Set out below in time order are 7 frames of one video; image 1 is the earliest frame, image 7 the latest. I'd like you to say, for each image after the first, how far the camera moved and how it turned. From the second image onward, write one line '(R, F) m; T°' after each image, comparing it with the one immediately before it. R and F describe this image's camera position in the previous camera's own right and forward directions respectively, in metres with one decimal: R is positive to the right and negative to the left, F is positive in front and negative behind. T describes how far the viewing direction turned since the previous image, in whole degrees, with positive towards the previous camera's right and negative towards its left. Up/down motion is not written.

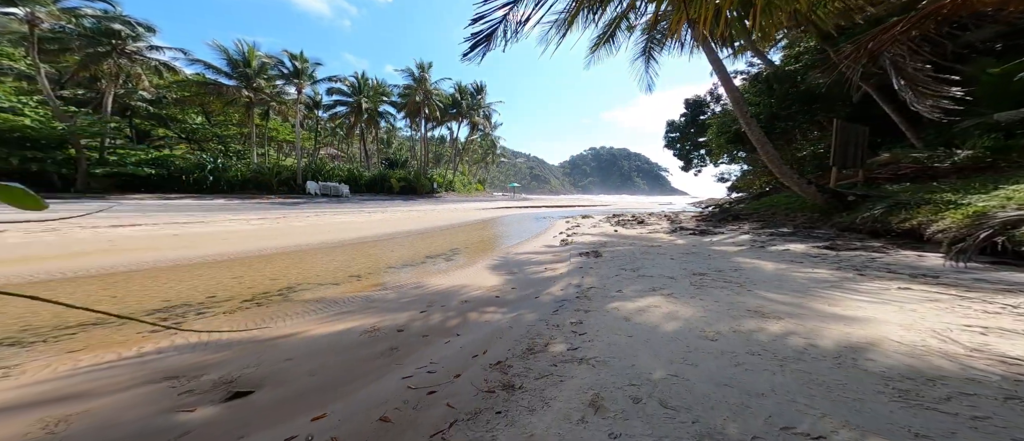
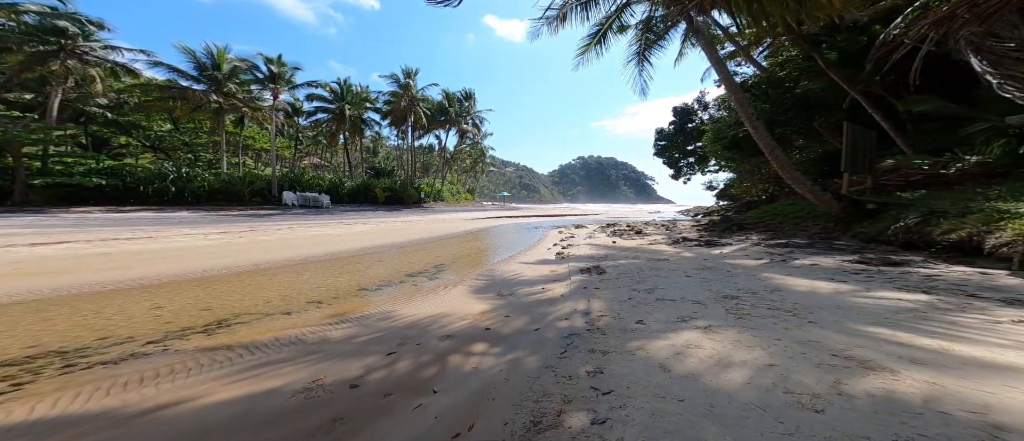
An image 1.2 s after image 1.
(0.0, +0.8) m; +2°
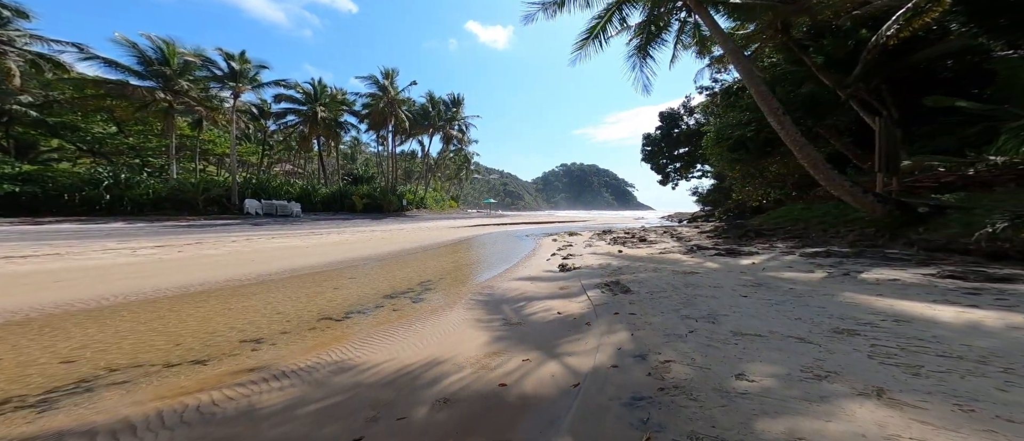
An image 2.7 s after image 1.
(-0.3, +1.1) m; +3°
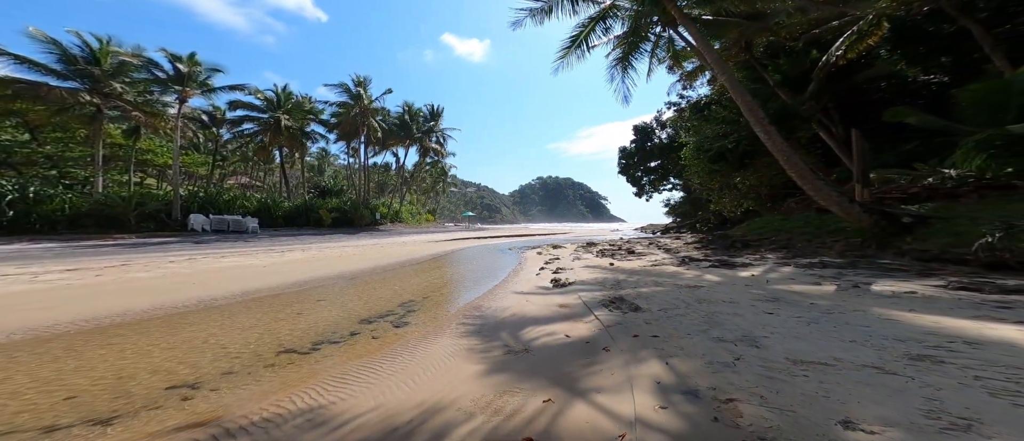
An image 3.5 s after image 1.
(-0.3, +0.5) m; +4°
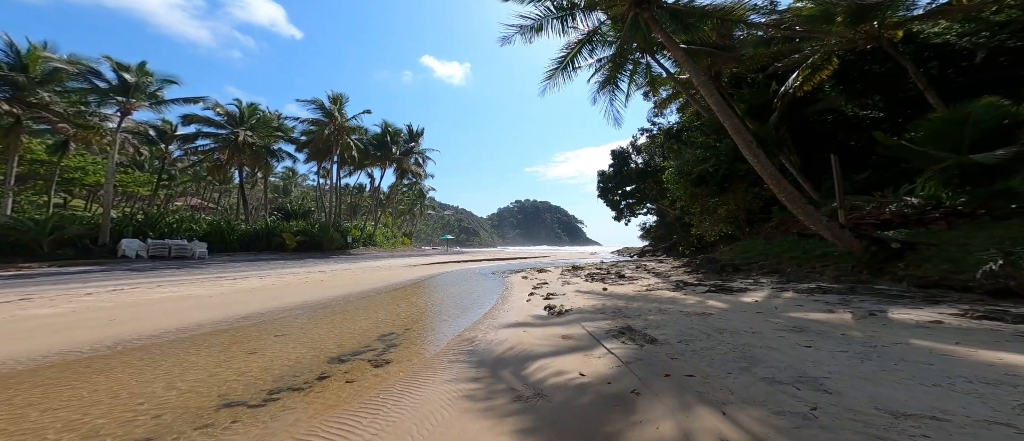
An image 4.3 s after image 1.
(-0.3, +0.5) m; +4°
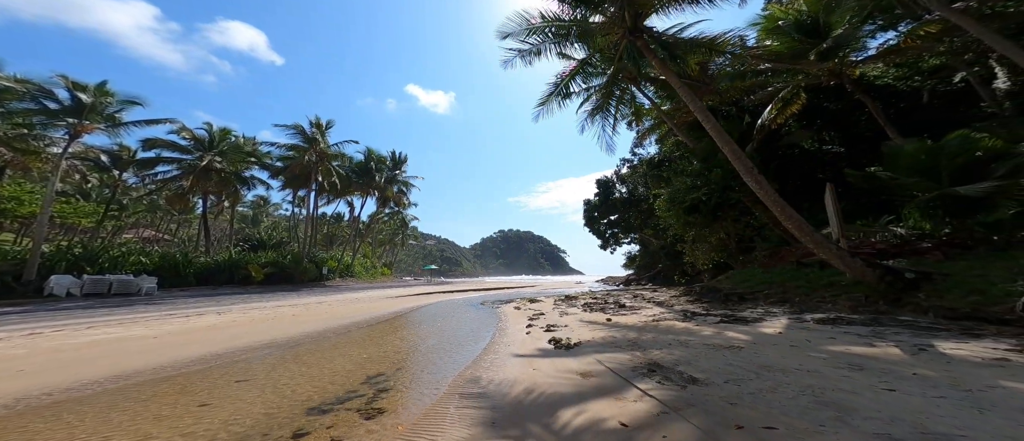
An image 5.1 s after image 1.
(-0.4, +0.5) m; +3°
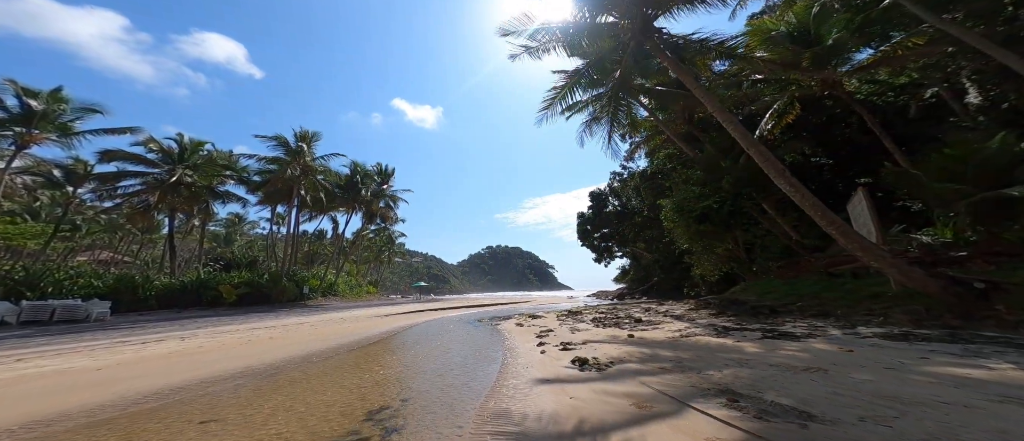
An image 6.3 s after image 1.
(-0.5, +0.8) m; +3°
